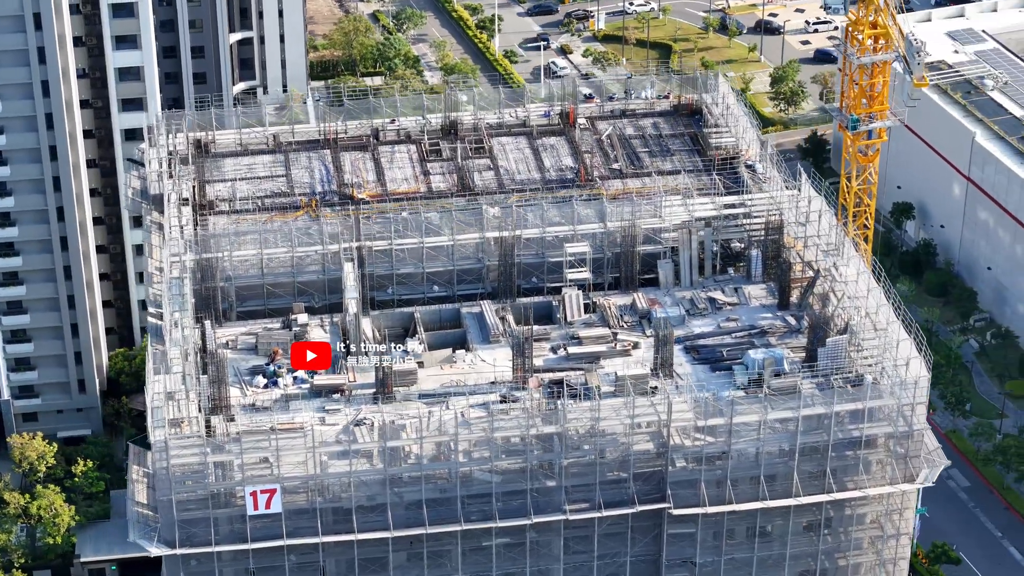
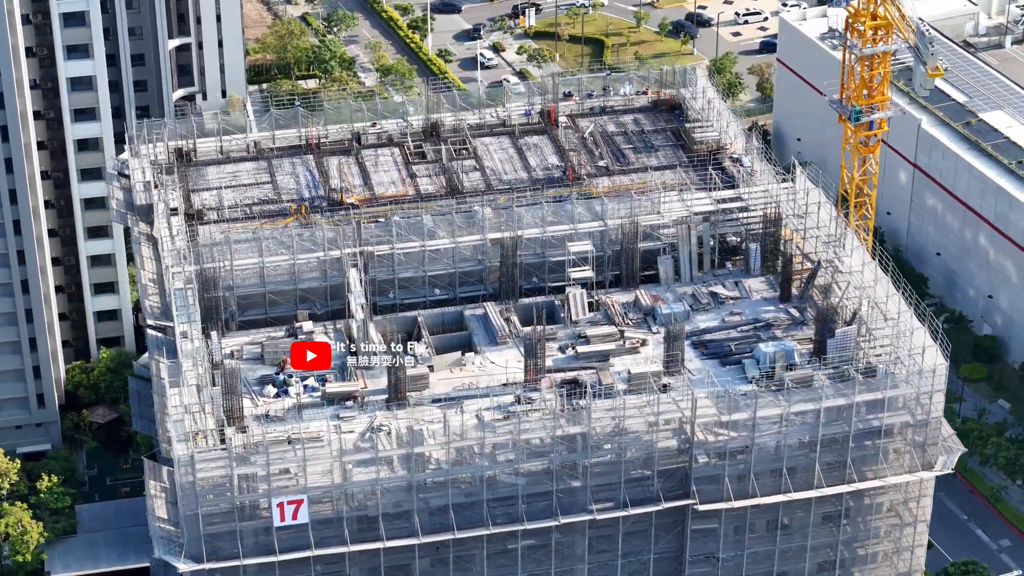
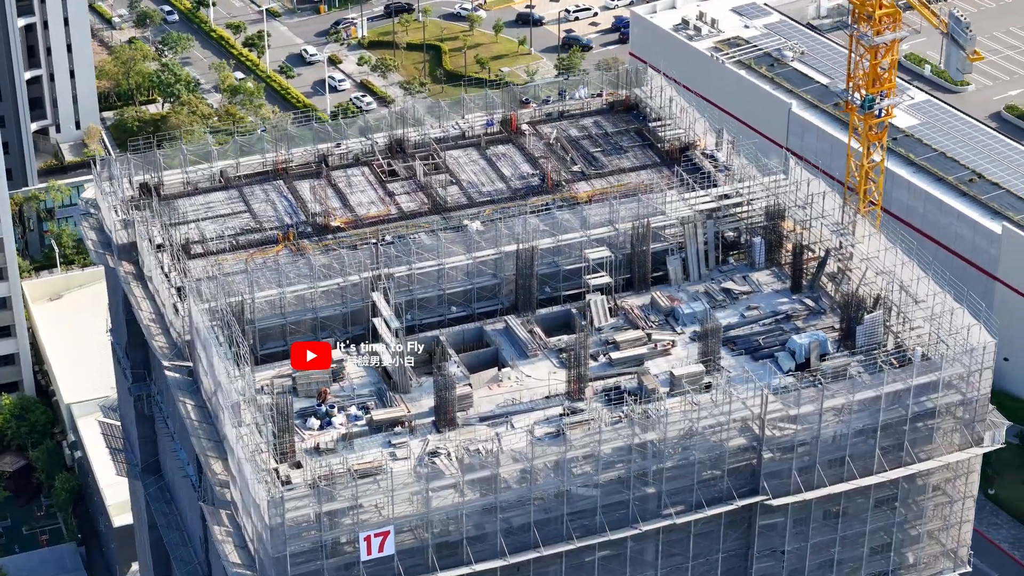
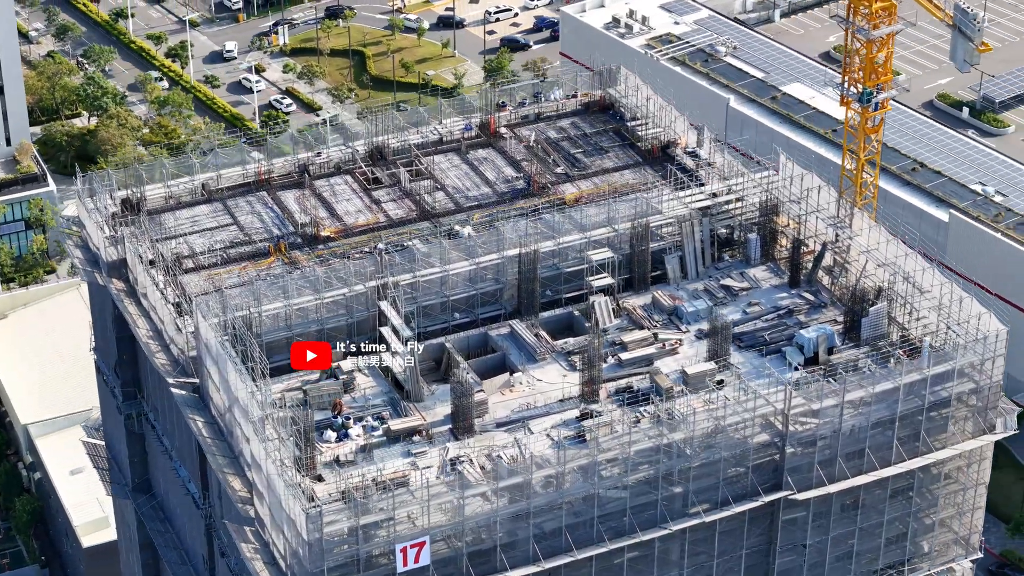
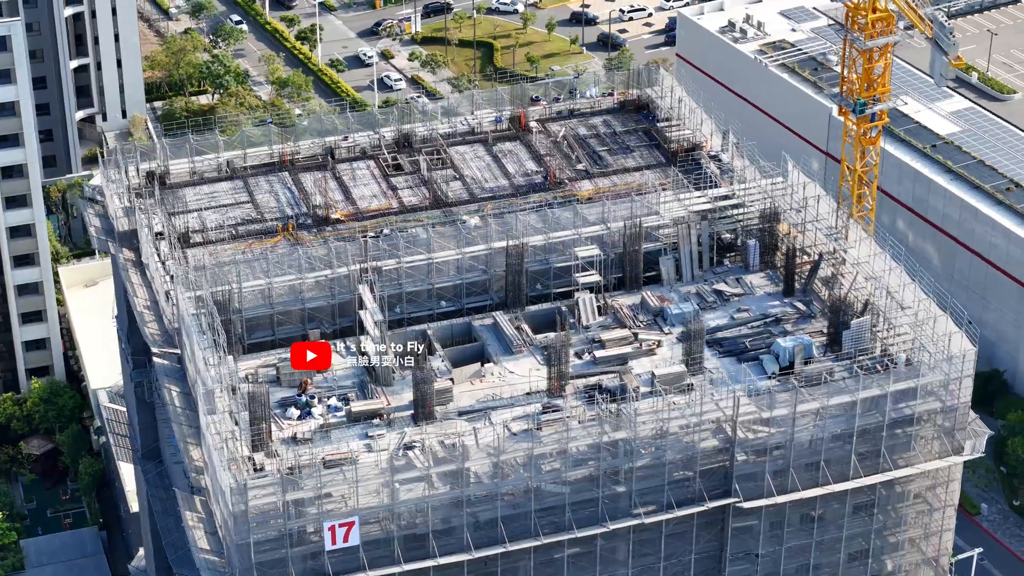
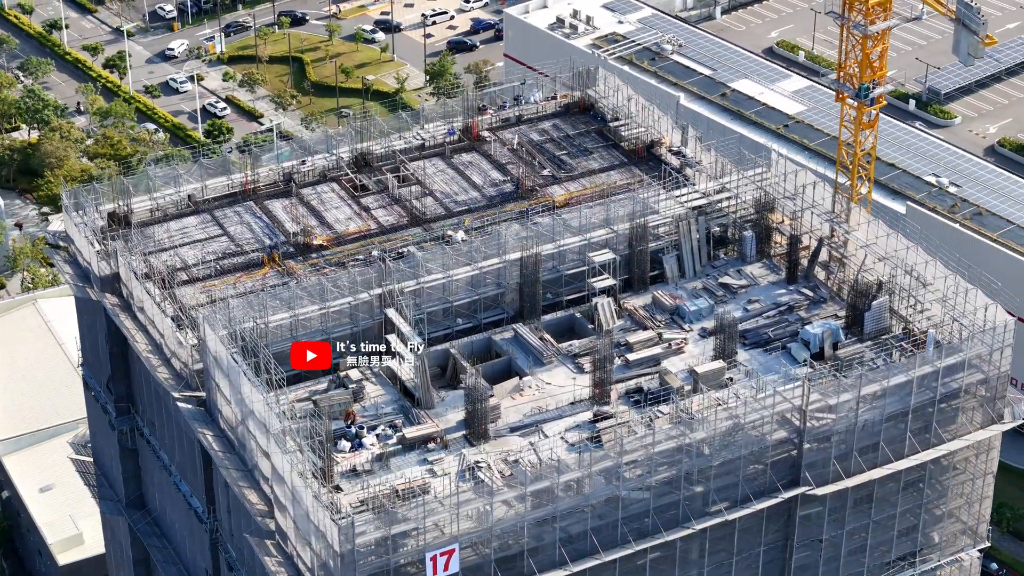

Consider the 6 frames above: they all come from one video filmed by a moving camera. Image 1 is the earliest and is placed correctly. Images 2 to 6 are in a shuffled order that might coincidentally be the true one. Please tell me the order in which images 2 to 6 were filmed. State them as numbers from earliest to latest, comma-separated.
2, 5, 3, 4, 6
